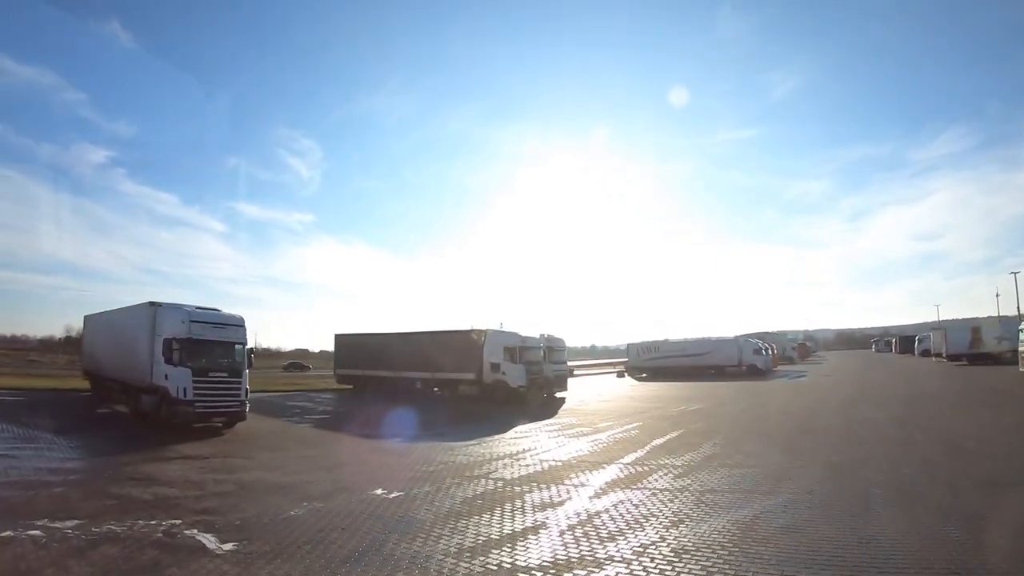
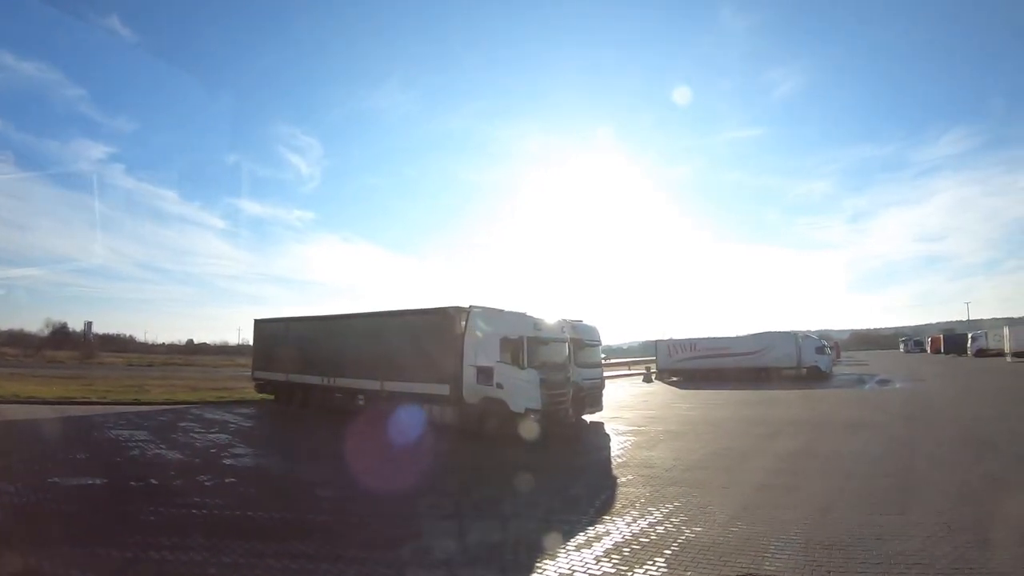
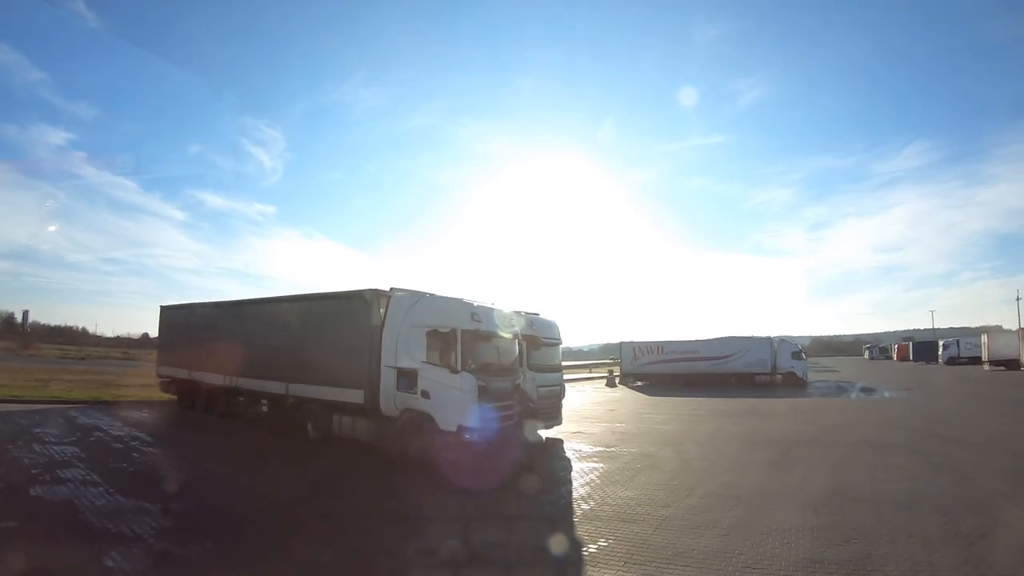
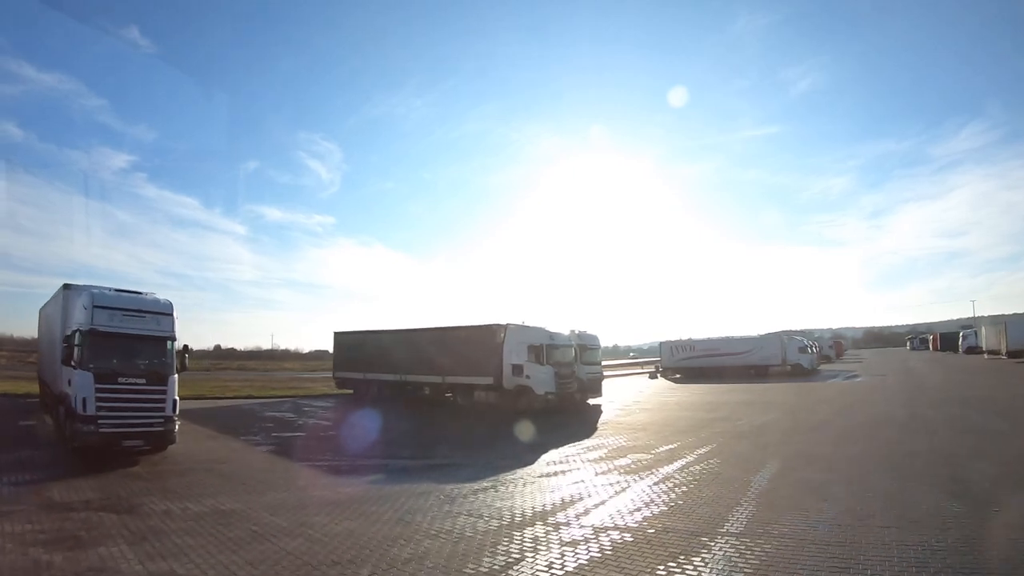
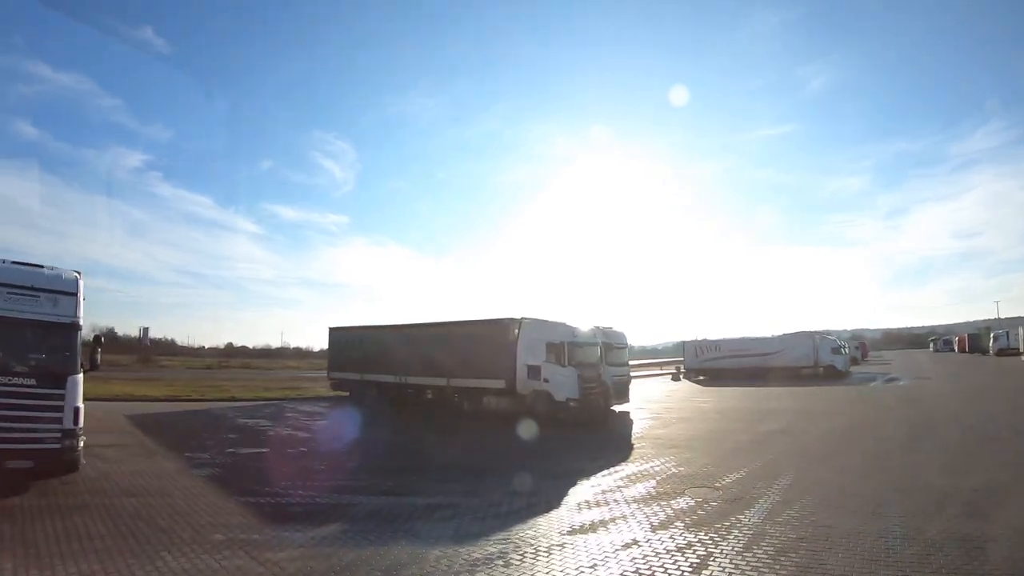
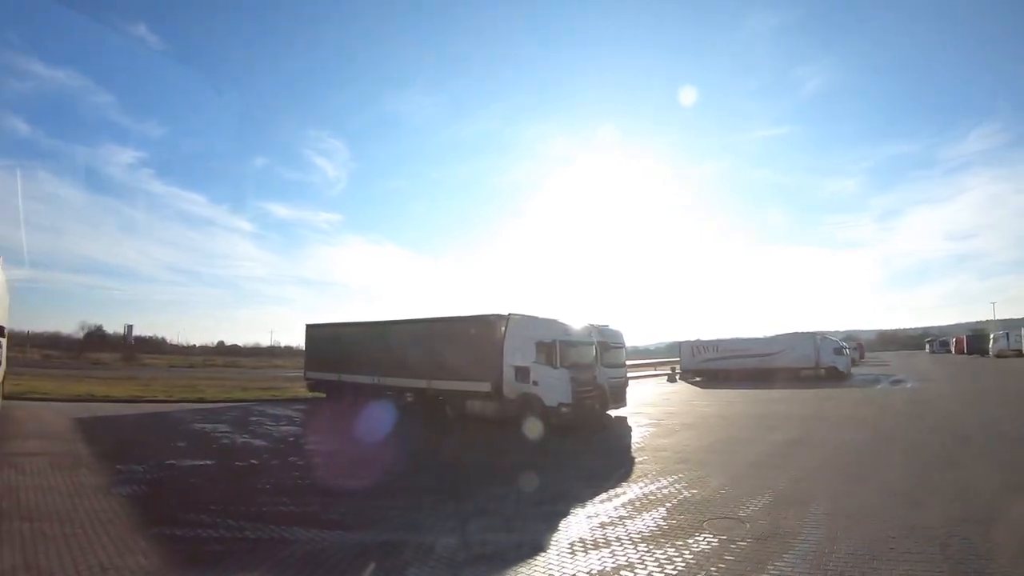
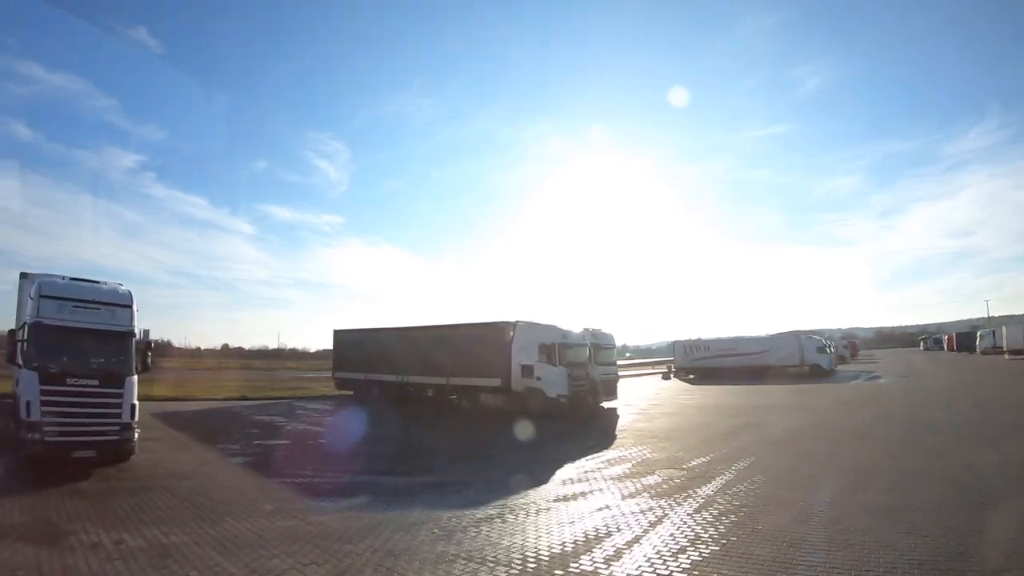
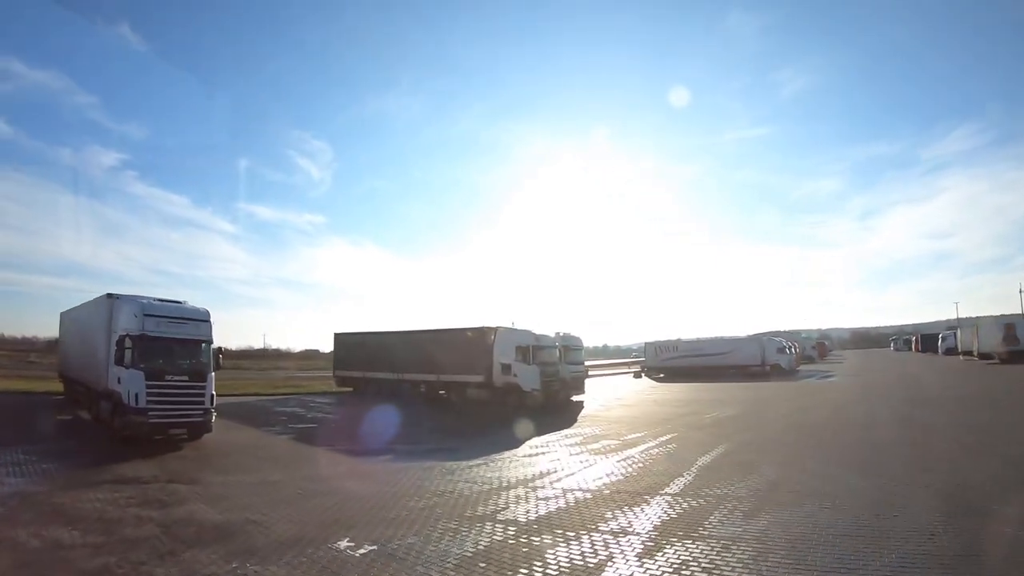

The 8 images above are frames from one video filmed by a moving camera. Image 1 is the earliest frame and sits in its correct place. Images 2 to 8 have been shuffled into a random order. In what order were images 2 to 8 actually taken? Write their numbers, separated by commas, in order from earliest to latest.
8, 4, 7, 5, 6, 2, 3
